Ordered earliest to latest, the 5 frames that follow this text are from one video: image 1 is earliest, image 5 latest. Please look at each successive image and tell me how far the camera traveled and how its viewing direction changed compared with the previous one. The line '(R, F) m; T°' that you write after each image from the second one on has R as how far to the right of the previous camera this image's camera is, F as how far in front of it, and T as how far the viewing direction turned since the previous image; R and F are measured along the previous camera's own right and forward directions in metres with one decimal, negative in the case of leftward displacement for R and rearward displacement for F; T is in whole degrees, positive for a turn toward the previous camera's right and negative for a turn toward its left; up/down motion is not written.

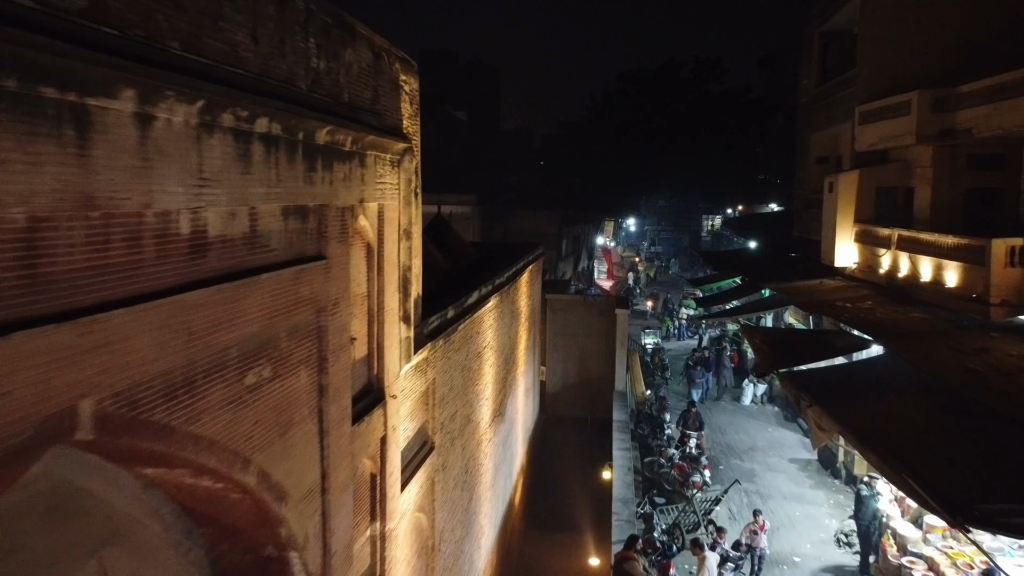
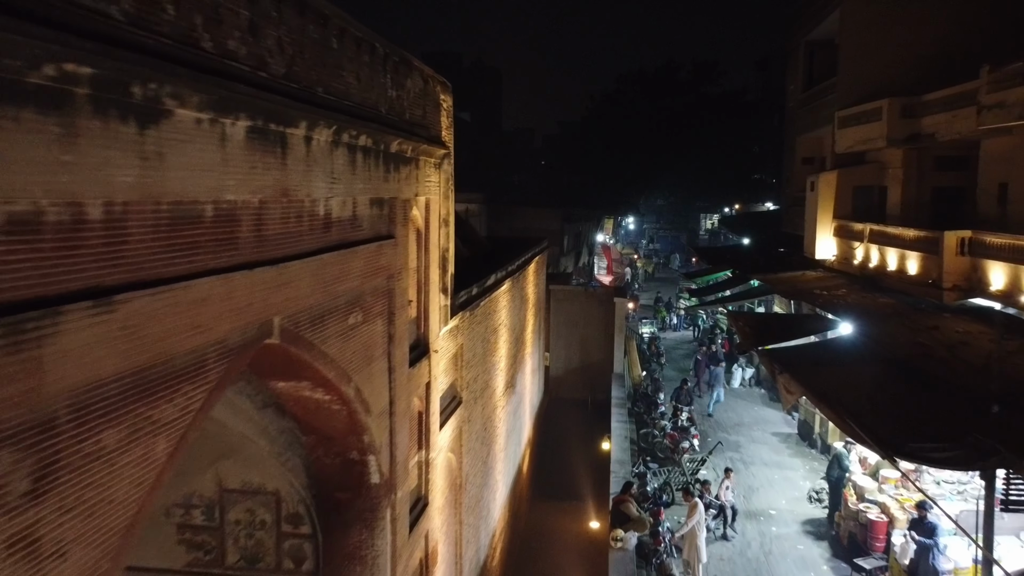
(-0.1, -1.3) m; 0°
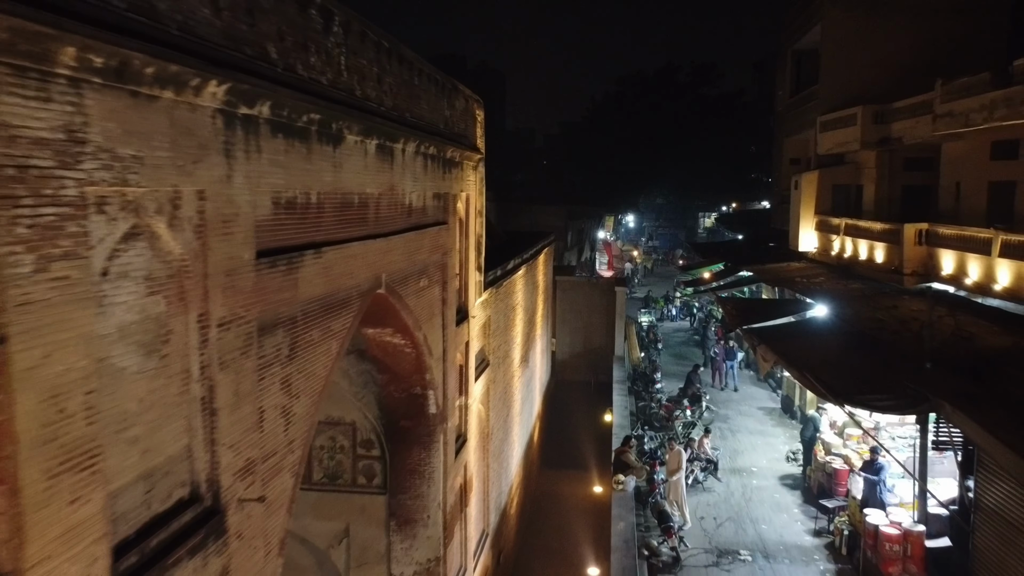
(-0.2, -1.5) m; 0°
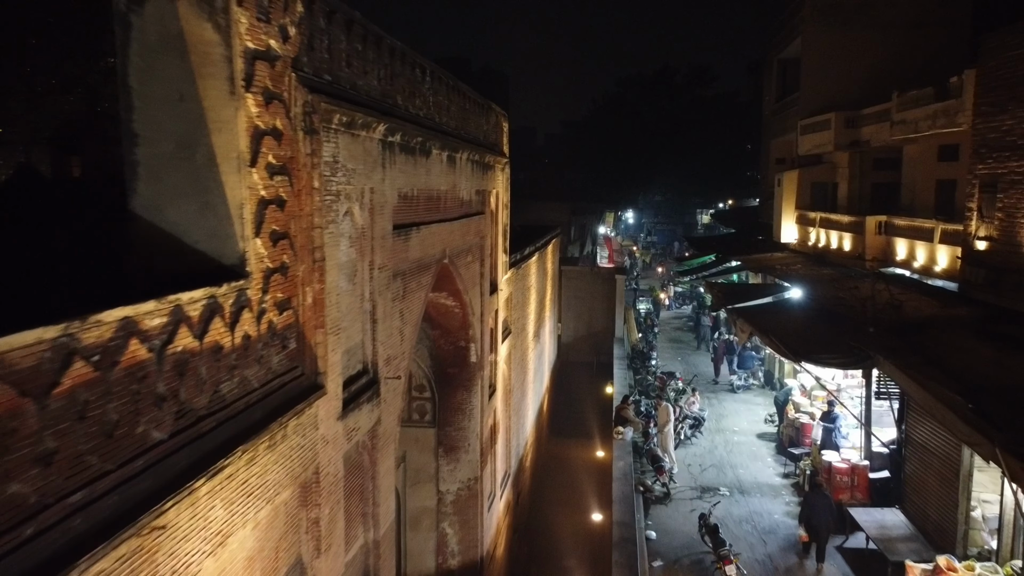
(-0.3, -1.8) m; 0°
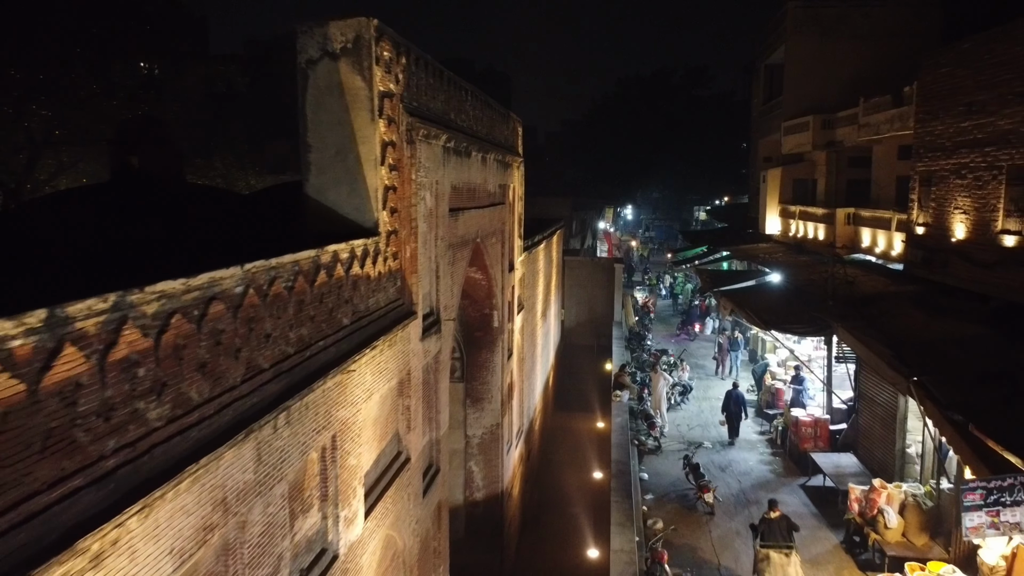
(-0.2, -1.7) m; 0°
